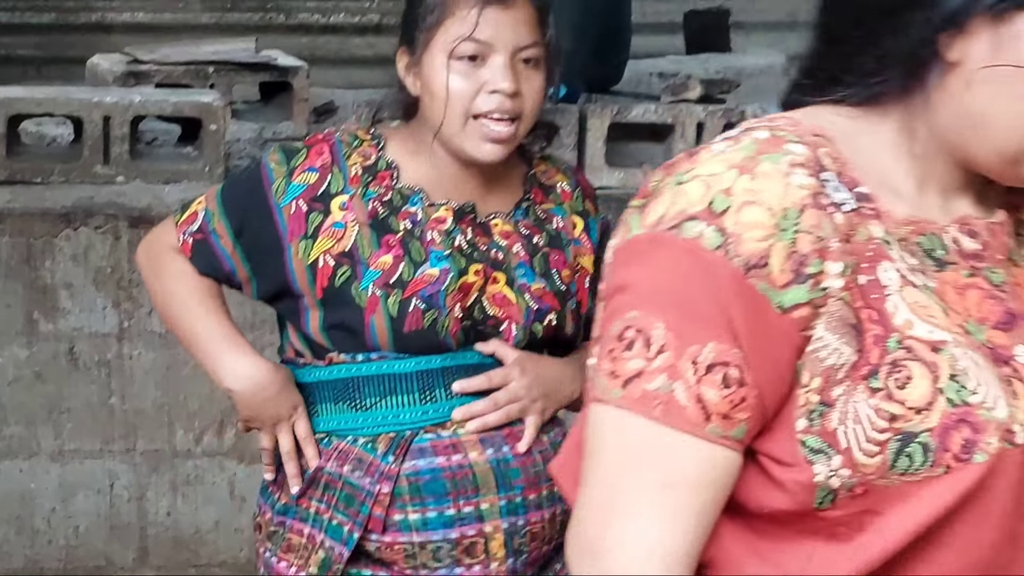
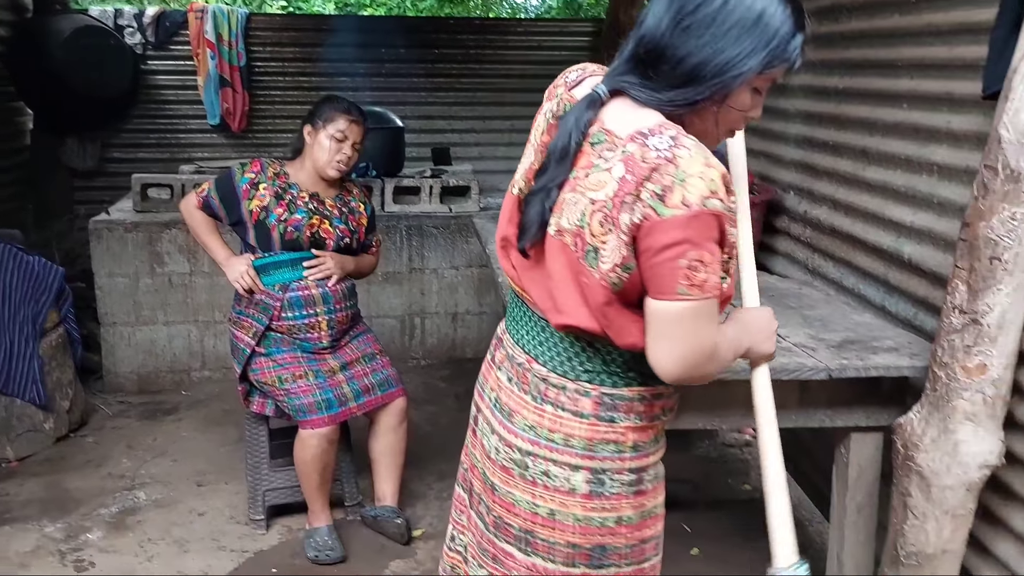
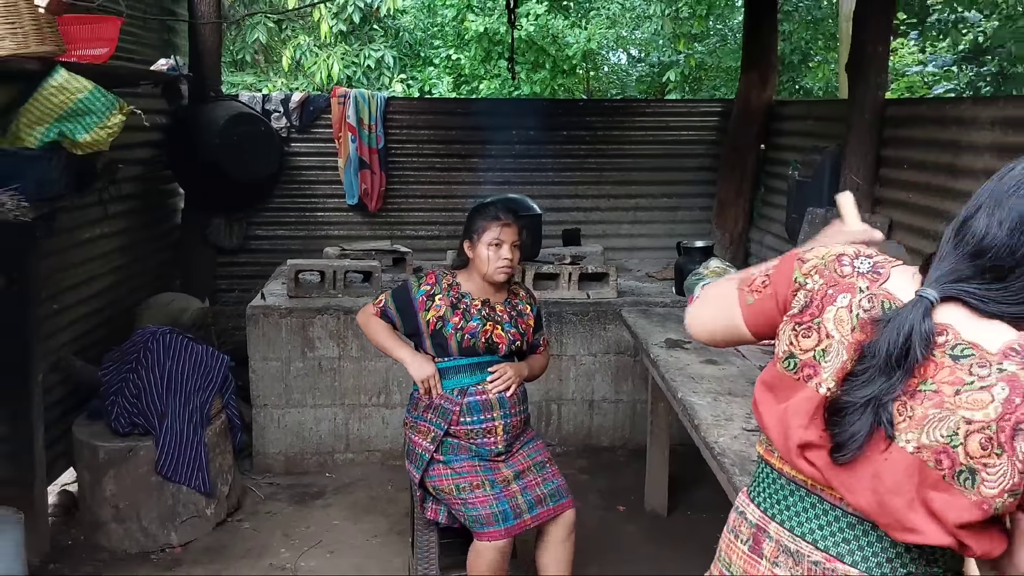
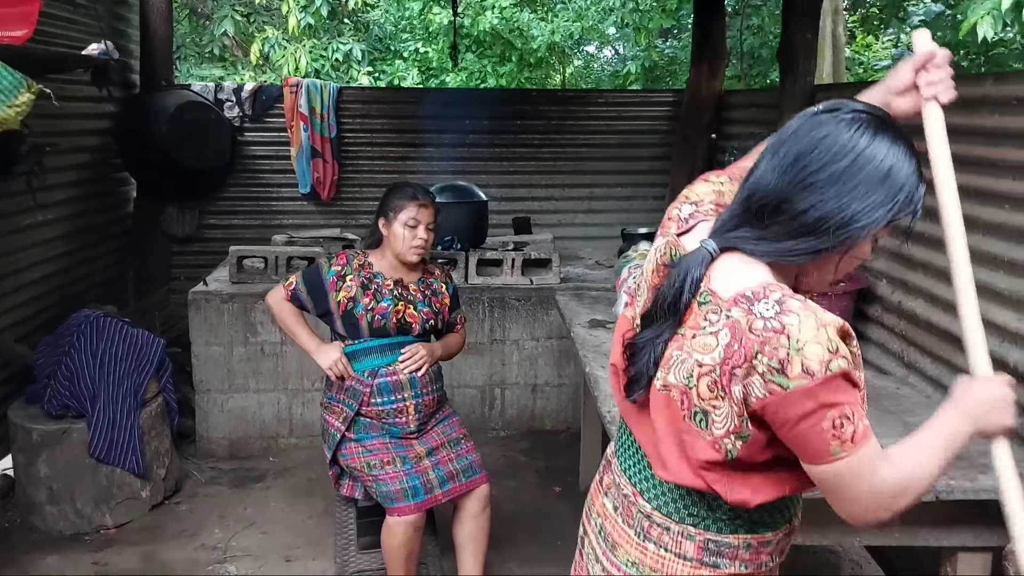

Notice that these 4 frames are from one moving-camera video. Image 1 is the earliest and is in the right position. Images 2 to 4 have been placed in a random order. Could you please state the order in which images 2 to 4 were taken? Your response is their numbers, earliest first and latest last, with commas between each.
3, 4, 2
